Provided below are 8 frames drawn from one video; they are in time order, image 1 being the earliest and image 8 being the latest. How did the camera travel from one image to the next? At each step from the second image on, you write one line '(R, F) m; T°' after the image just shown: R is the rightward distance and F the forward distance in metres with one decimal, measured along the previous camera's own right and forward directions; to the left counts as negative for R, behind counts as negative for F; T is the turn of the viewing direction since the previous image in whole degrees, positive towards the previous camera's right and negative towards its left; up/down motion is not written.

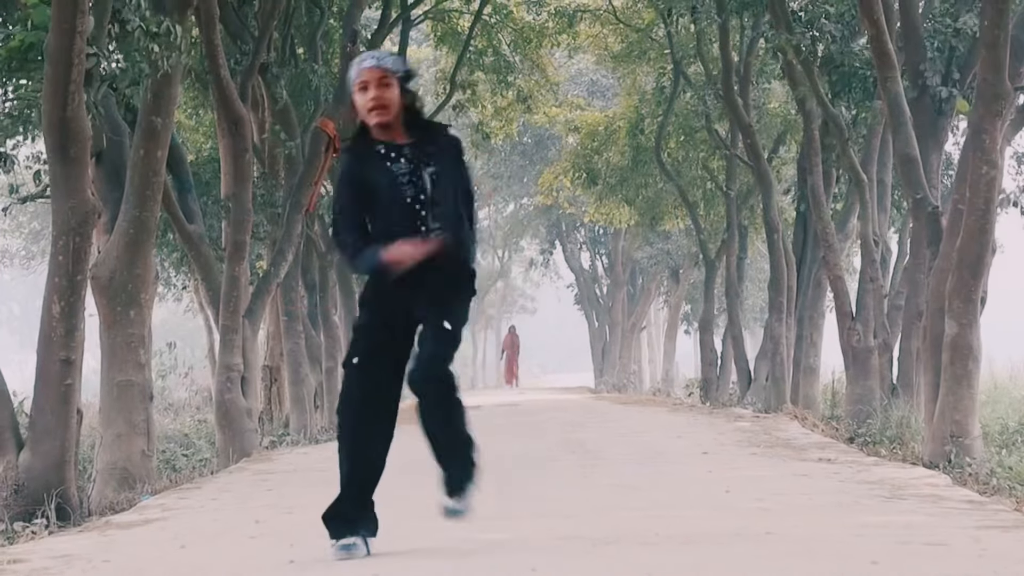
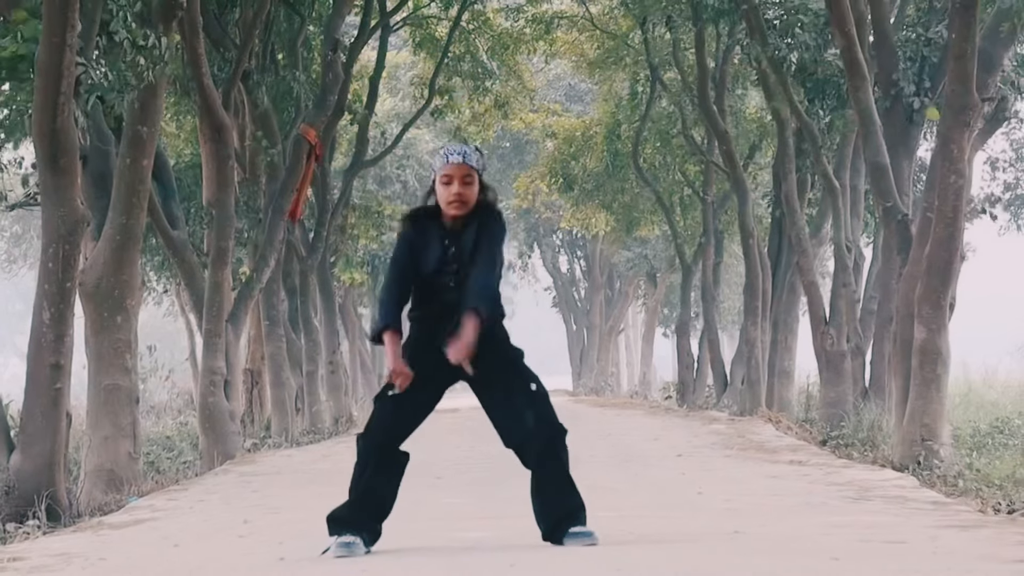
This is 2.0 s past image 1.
(0.0, -0.2) m; +1°
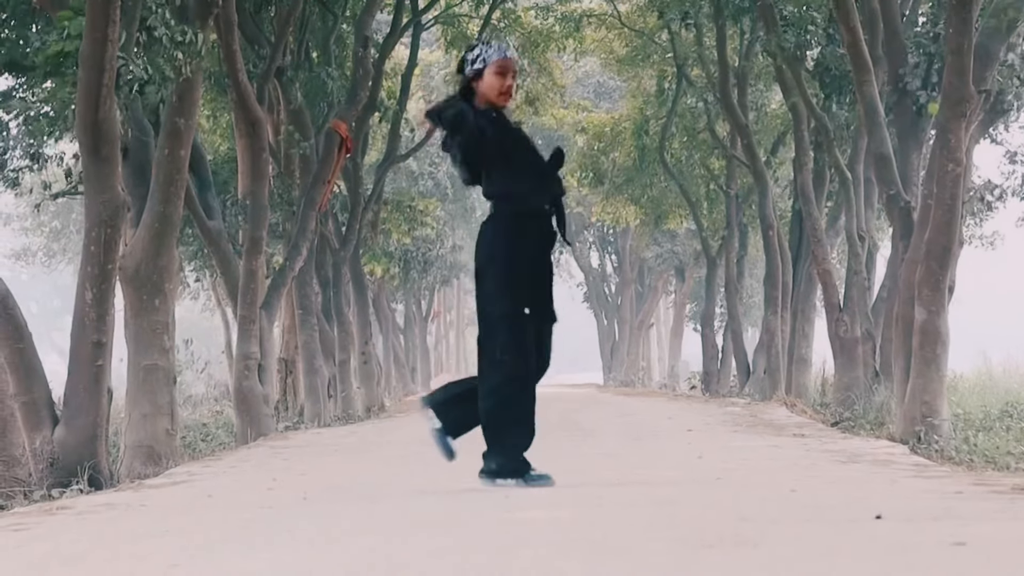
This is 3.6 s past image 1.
(+0.1, -0.5) m; -1°
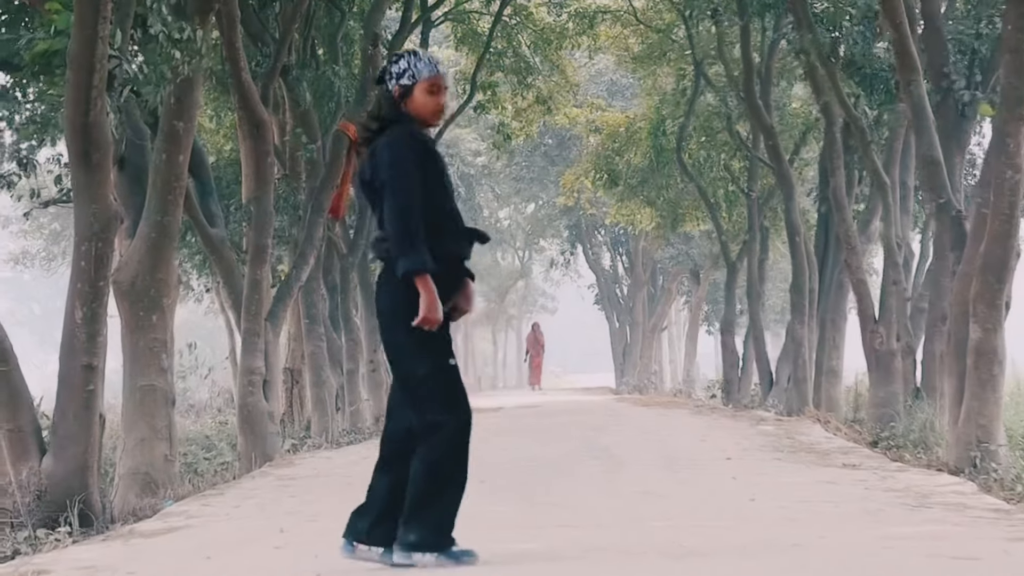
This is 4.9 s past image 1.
(-0.1, +0.8) m; 0°
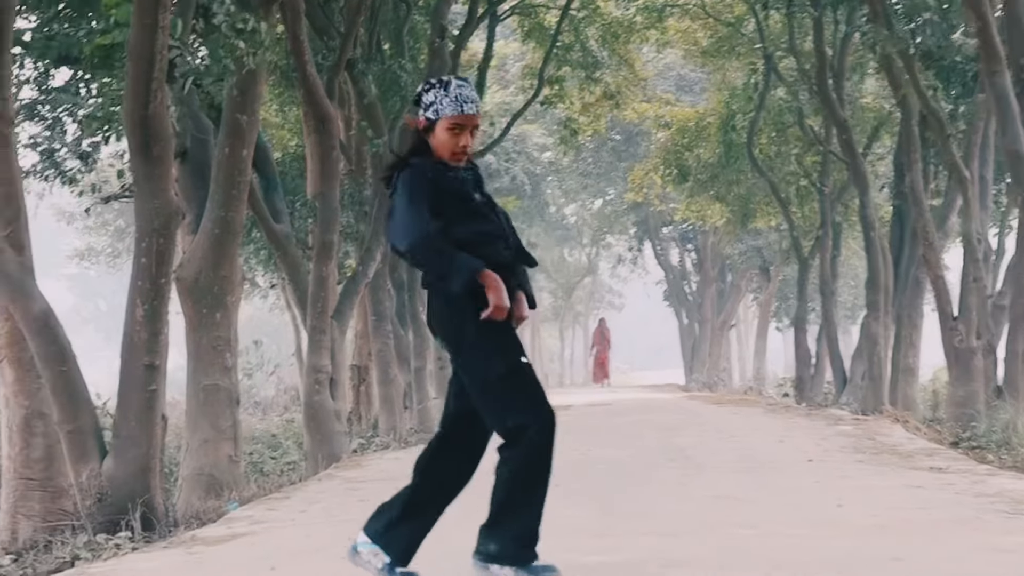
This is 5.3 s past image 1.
(0.0, +0.4) m; -3°
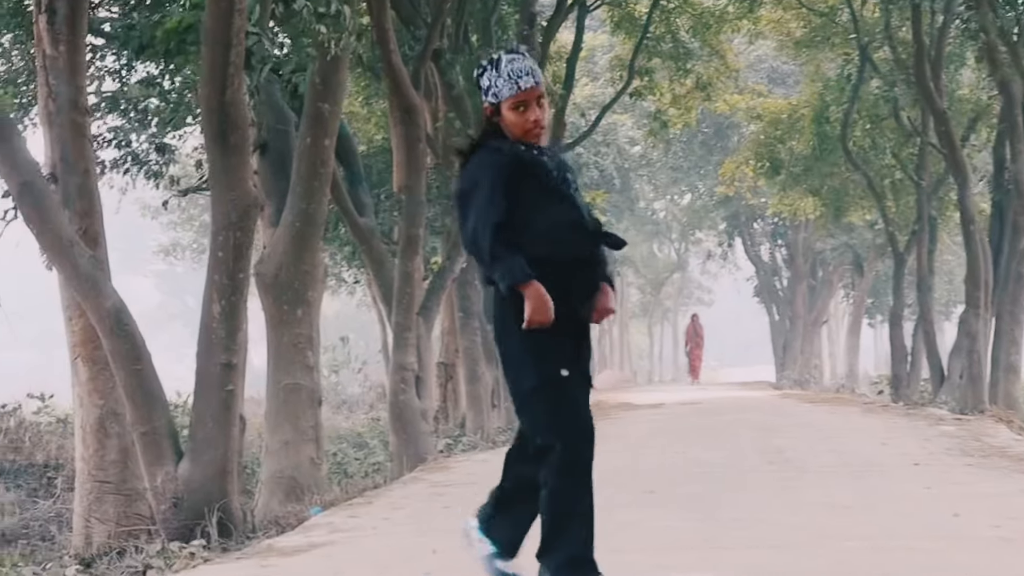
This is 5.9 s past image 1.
(0.0, +0.5) m; -3°
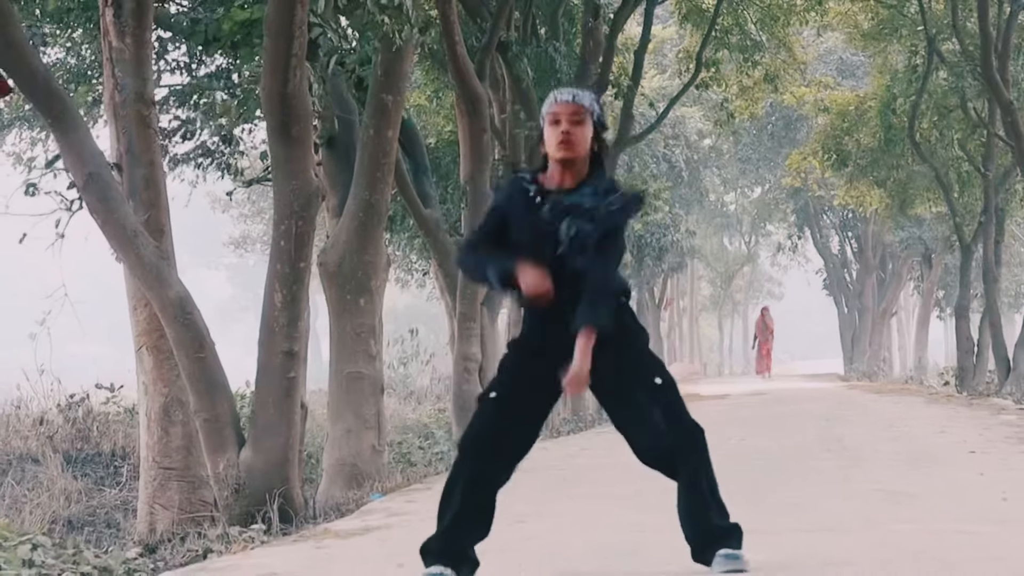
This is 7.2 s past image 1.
(+0.1, -0.1) m; -3°
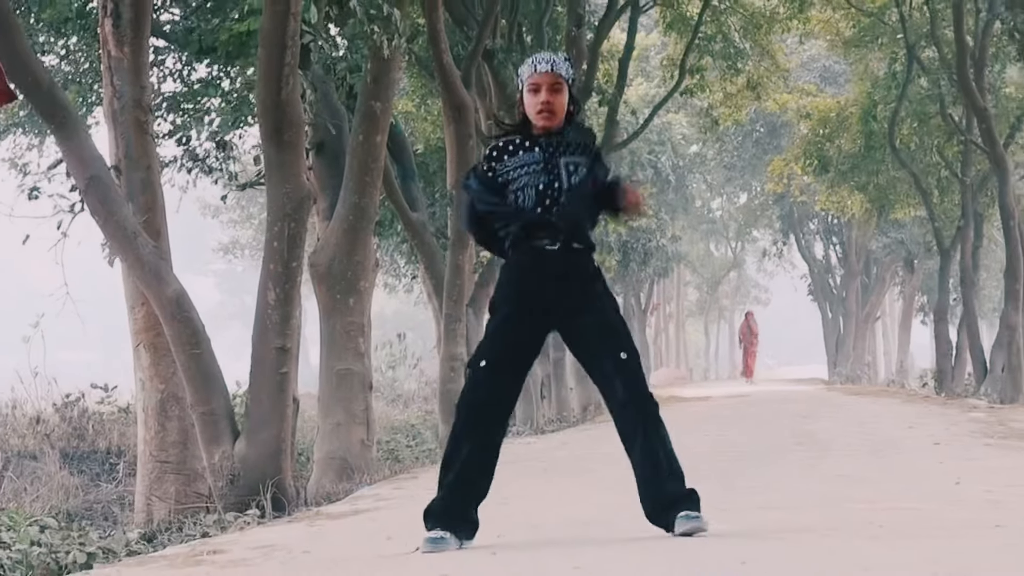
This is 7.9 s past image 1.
(+0.1, -0.7) m; 0°
